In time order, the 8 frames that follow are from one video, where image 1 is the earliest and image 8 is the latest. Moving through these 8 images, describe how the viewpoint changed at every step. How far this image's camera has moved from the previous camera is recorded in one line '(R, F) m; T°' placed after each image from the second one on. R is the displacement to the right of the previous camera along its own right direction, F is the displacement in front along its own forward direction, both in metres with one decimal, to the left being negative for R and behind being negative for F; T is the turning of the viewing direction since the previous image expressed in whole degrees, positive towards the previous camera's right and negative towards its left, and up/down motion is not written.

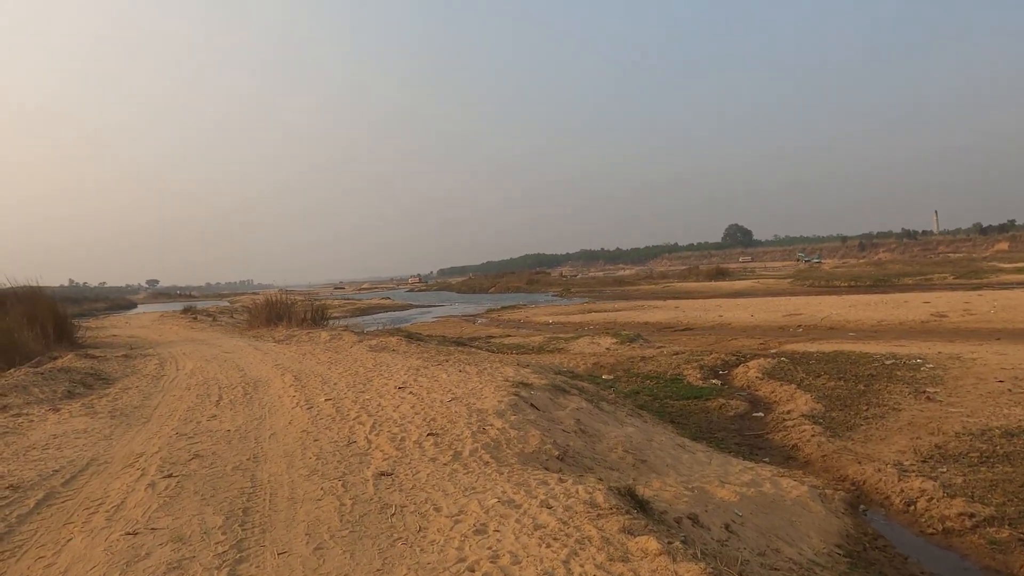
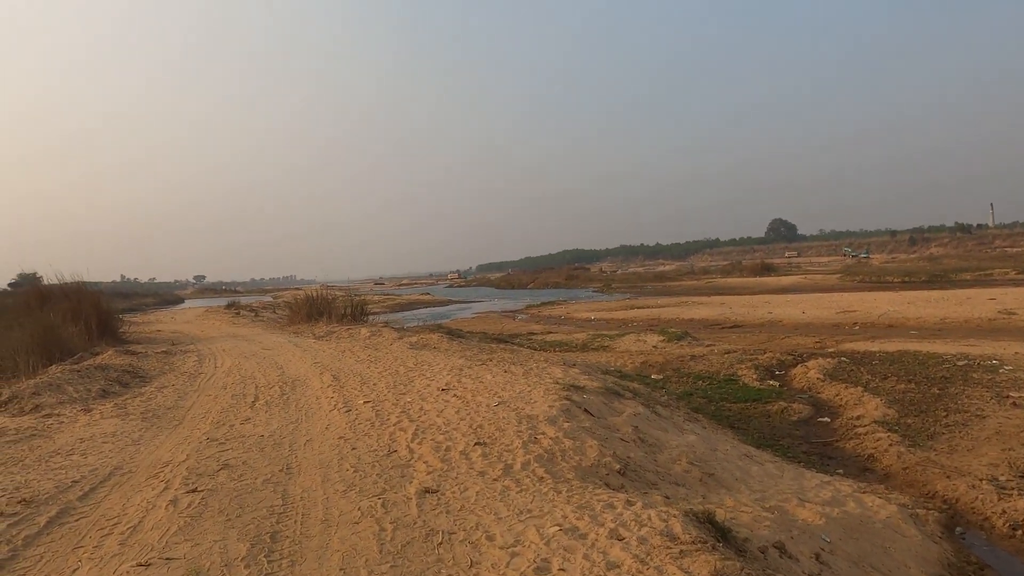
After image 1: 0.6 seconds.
(-0.2, +0.6) m; -3°
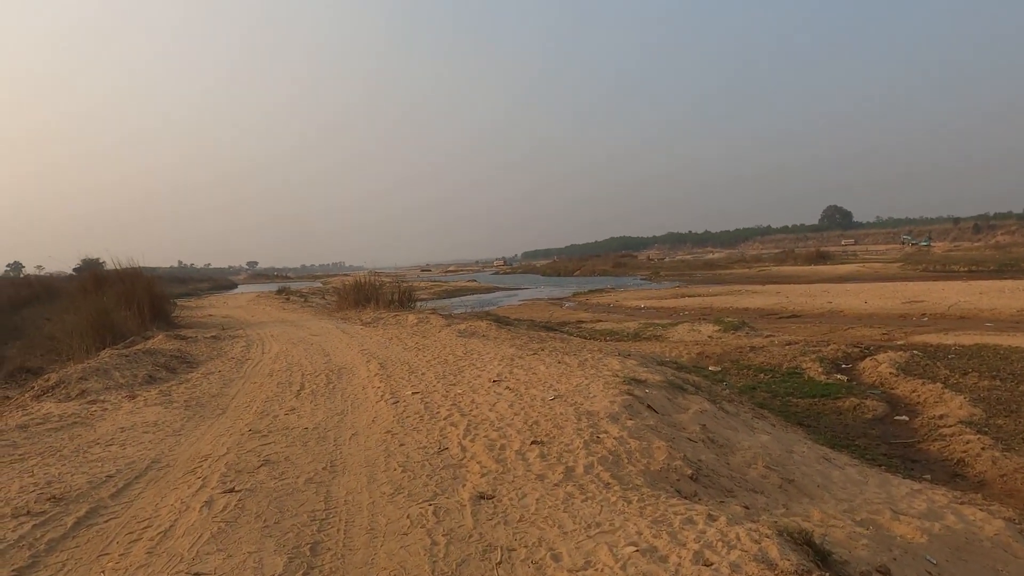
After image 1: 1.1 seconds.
(-0.1, +0.5) m; -4°
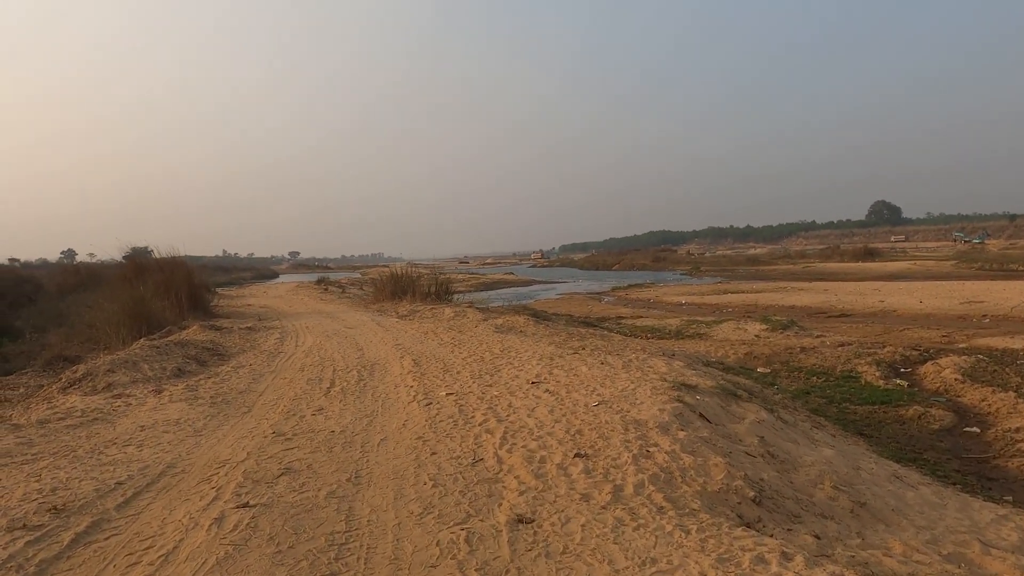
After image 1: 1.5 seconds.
(0.0, +0.5) m; -3°
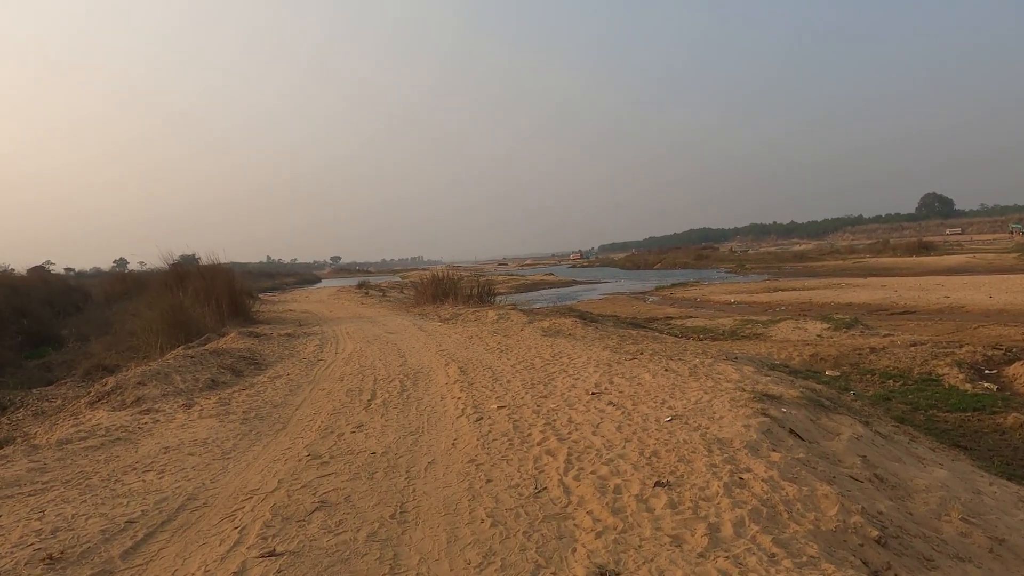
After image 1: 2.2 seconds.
(-0.2, +0.7) m; -3°
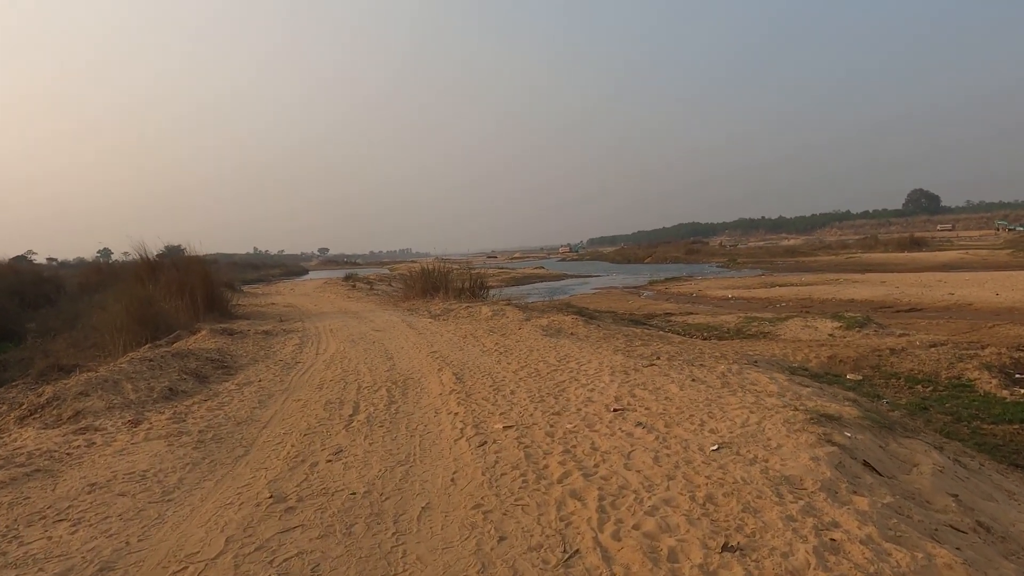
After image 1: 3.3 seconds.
(-0.2, +1.1) m; +1°
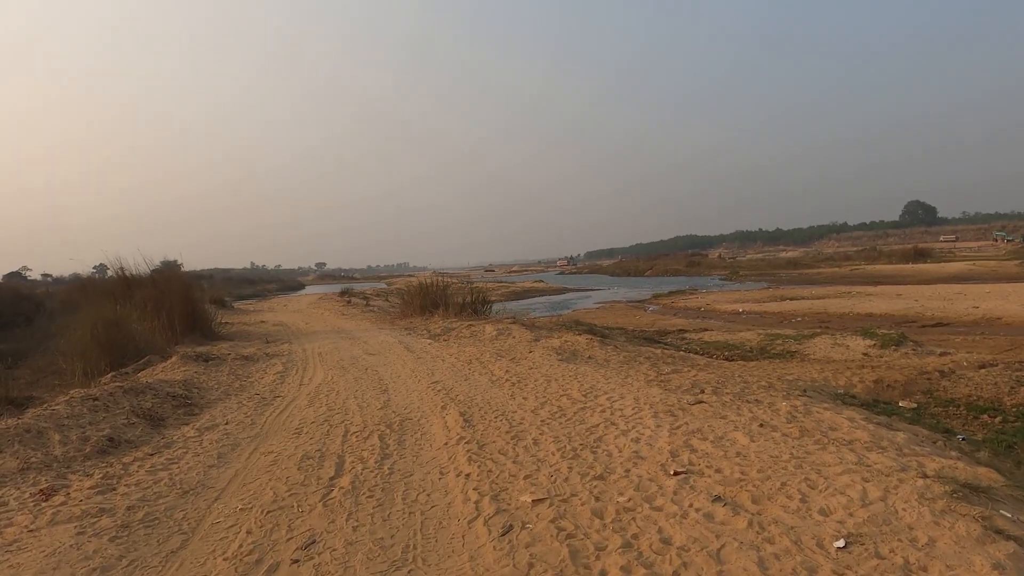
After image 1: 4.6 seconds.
(-0.2, +1.4) m; 0°
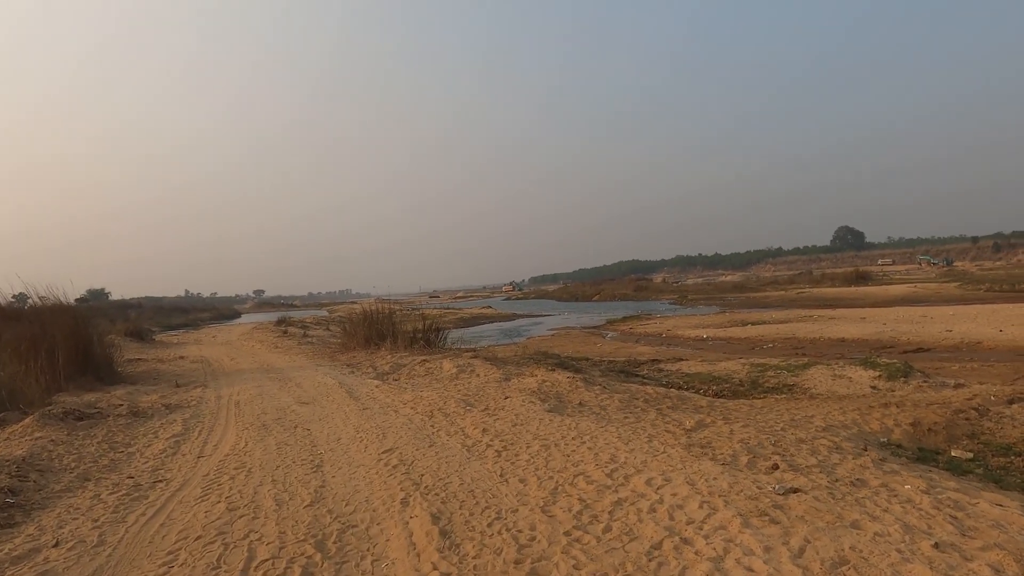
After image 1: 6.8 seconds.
(-0.4, +2.4) m; +5°
